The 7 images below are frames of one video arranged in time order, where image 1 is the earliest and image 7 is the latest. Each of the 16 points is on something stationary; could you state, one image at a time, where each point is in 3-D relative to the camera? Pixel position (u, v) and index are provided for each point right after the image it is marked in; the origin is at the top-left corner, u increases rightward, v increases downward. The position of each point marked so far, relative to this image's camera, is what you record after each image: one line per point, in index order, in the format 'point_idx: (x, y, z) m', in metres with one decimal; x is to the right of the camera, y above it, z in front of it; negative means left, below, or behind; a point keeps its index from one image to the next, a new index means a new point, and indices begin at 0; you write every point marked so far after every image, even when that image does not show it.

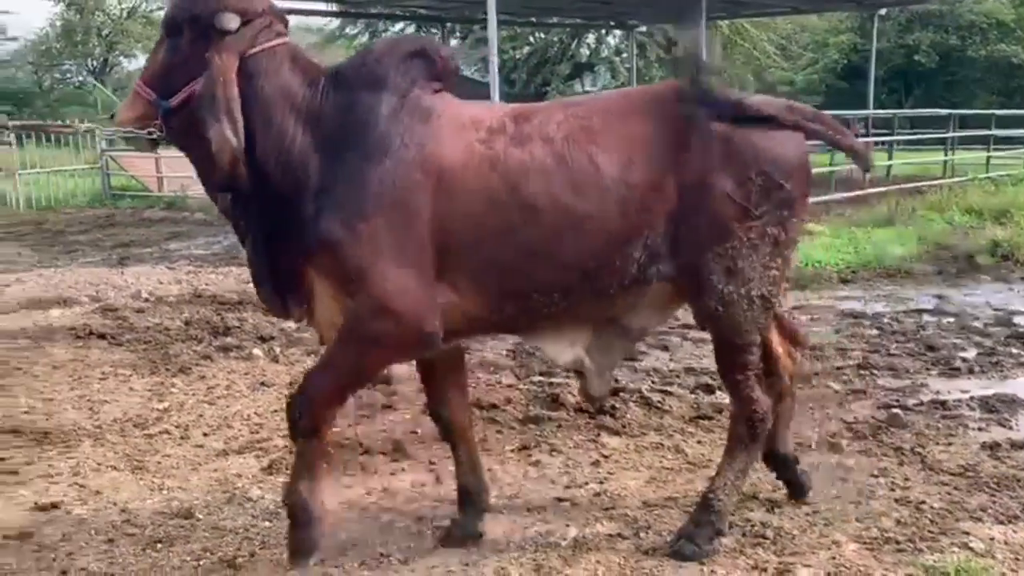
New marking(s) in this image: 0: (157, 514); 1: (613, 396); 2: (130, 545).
0: (-1.5, -0.9, +3.7) m
1: (+0.6, -0.7, +5.4) m
2: (-1.4, -1.0, +3.4) m
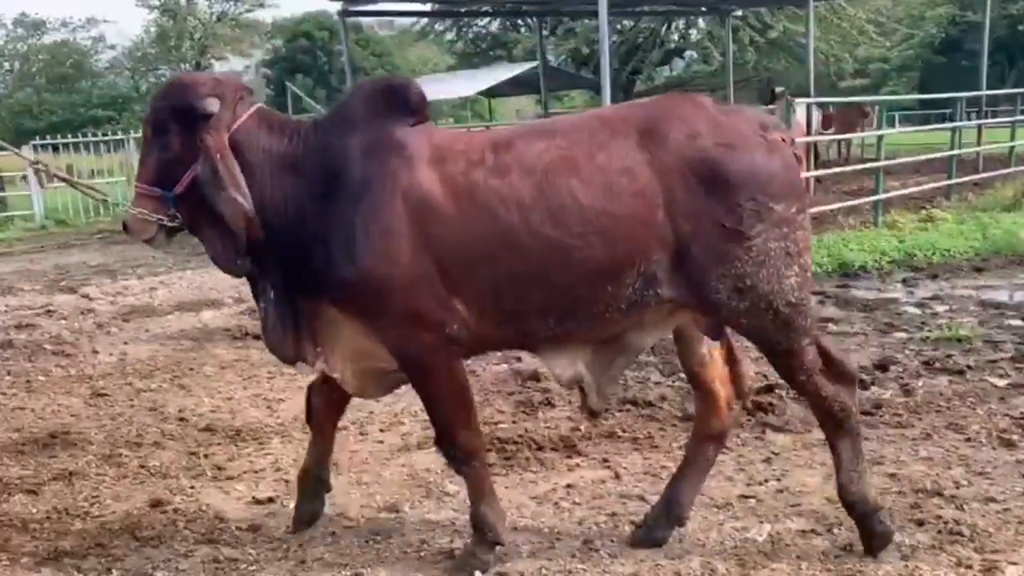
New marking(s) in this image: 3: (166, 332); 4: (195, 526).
0: (-0.6, -1.0, +4.0) m
1: (+1.6, -0.6, +5.5) m
2: (-0.7, -1.0, +3.6) m
3: (-3.0, -0.4, +7.8) m
4: (-1.3, -1.0, +3.8) m
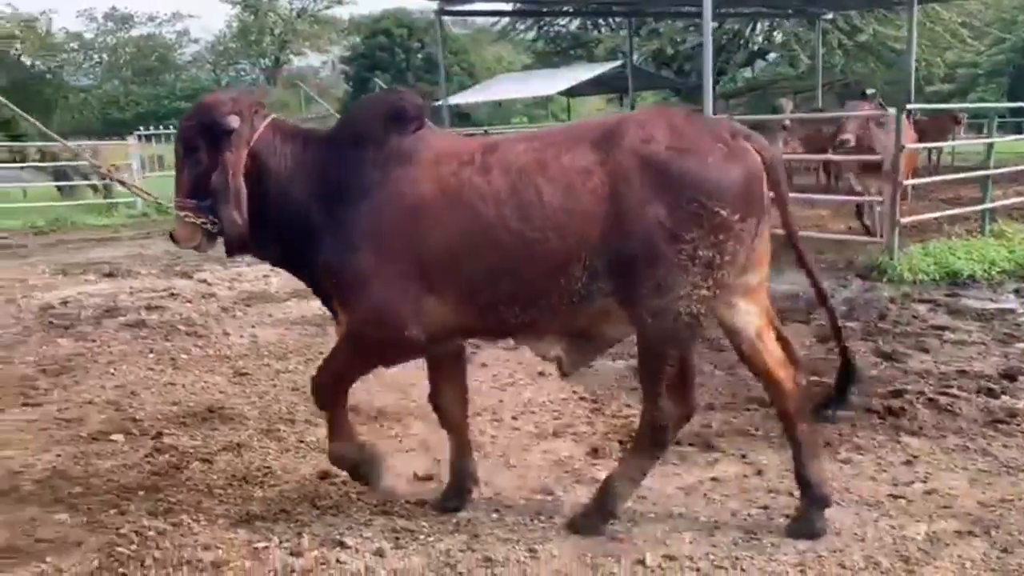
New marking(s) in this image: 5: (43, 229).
0: (0.0, -0.9, +4.2) m
1: (+2.4, -0.7, +5.5) m
2: (0.0, -1.0, +3.8) m
3: (-2.0, -0.3, +8.1) m
4: (-0.7, -0.9, +4.0) m
5: (-9.1, +1.1, +17.3) m
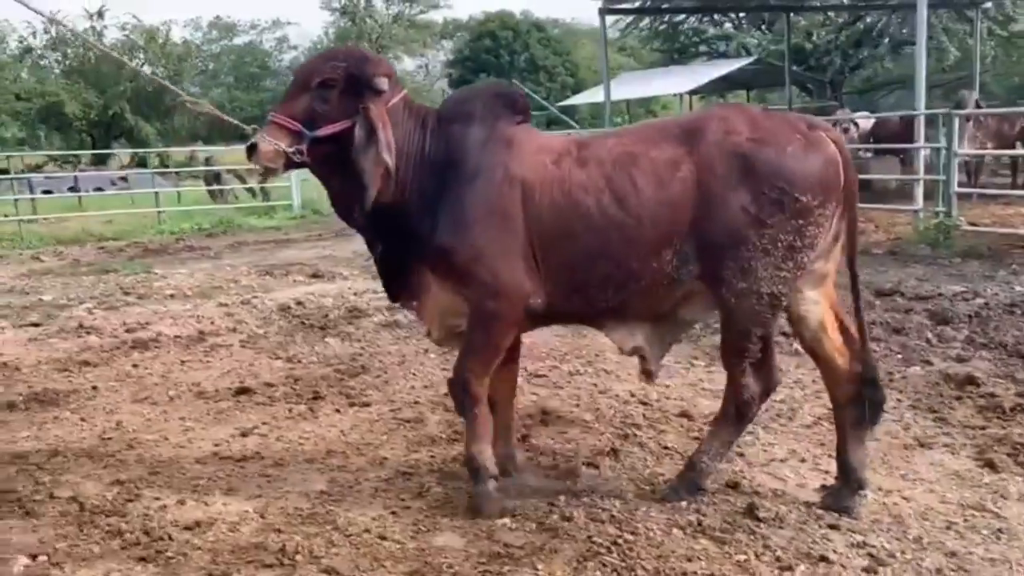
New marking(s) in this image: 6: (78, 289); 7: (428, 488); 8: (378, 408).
0: (+1.9, -1.0, +4.0) m
1: (+4.4, -0.7, +5.1) m
2: (+1.9, -1.0, +3.6) m
3: (+0.2, -0.3, +8.1) m
4: (+1.2, -1.0, +3.8) m
5: (-6.0, +1.1, +17.8) m
6: (-5.4, 0.0, +11.2) m
7: (-0.4, -0.9, +4.2) m
8: (-0.8, -0.8, +5.6) m
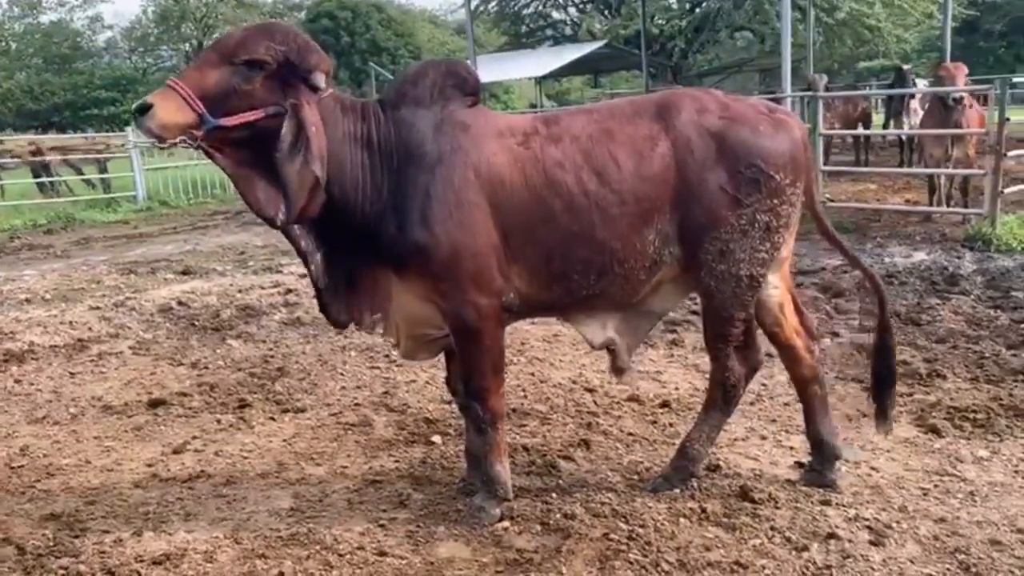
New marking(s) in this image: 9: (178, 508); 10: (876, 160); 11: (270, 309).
0: (+1.9, -0.8, +4.1) m
1: (+4.1, -0.5, +5.6) m
2: (+1.9, -0.9, +3.8) m
3: (-0.6, -0.2, +7.9) m
4: (+1.2, -0.9, +3.9) m
5: (-8.4, +1.1, +16.4) m
6: (-6.7, -0.1, +9.9) m
7: (-0.5, -0.9, +4.0) m
8: (-1.2, -0.7, +5.2) m
9: (-1.5, -1.0, +3.9) m
10: (+7.1, +2.5, +17.3) m
11: (-2.2, -0.2, +8.2) m
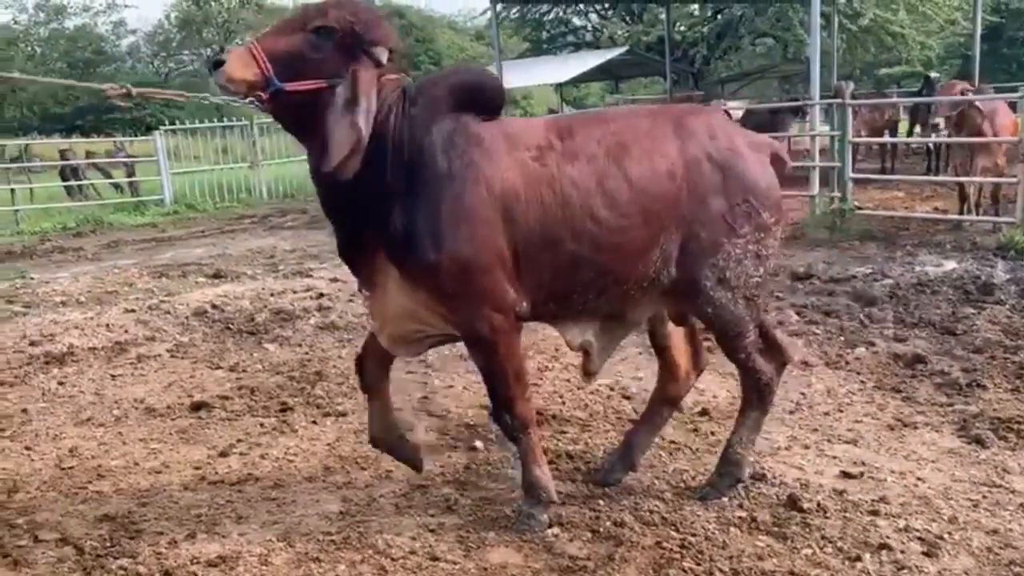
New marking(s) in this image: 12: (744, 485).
0: (+2.1, -0.9, +4.1) m
1: (+4.3, -0.5, +5.6) m
2: (+2.1, -0.9, +3.8) m
3: (-0.3, -0.2, +7.9) m
4: (+1.4, -0.9, +3.9) m
5: (-8.0, +1.1, +16.6) m
6: (-6.4, -0.1, +10.1) m
7: (-0.3, -1.0, +4.0) m
8: (-0.9, -0.8, +5.3) m
9: (-1.2, -1.0, +3.9) m
10: (+7.5, +2.3, +17.2) m
11: (-1.9, -0.2, +8.3) m
12: (+1.0, -0.9, +3.9) m
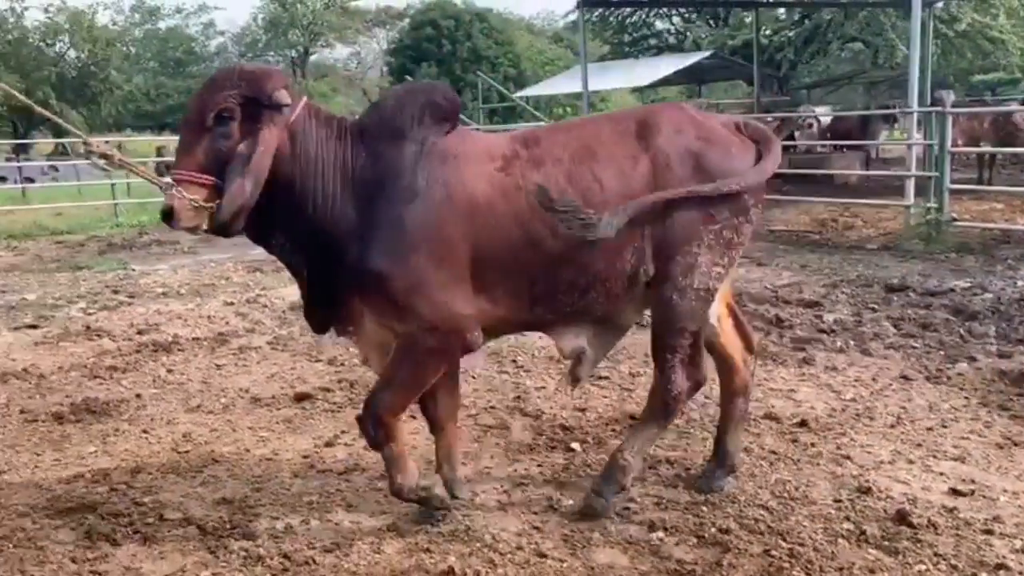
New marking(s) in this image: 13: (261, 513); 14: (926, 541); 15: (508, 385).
0: (+2.5, -1.0, +4.0) m
1: (+4.9, -0.7, +5.3) m
2: (+2.5, -1.0, +3.7) m
3: (+0.5, -0.3, +8.0) m
4: (+1.8, -1.0, +3.8) m
5: (-6.5, +1.2, +17.2) m
6: (-5.4, 0.0, +10.6) m
7: (+0.2, -1.0, +4.0) m
8: (-0.4, -0.8, +5.4) m
9: (-0.8, -1.0, +4.1) m
10: (+9.1, +2.1, +16.6) m
11: (-1.1, -0.2, +8.5) m
12: (+1.5, -0.9, +3.9) m
13: (-1.1, -1.0, +3.9) m
14: (+1.6, -1.0, +3.5) m
15: (0.0, -0.6, +5.9) m
